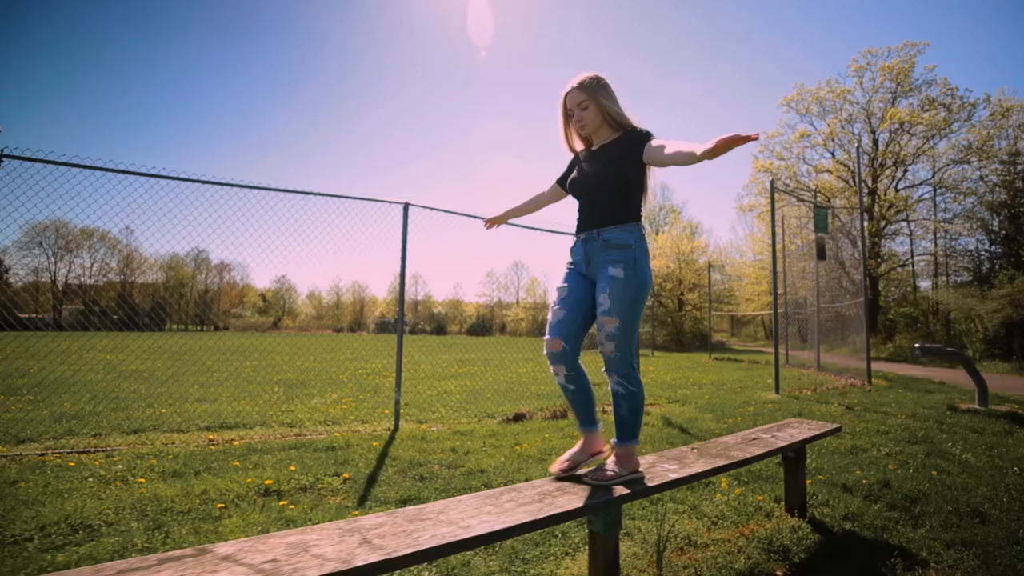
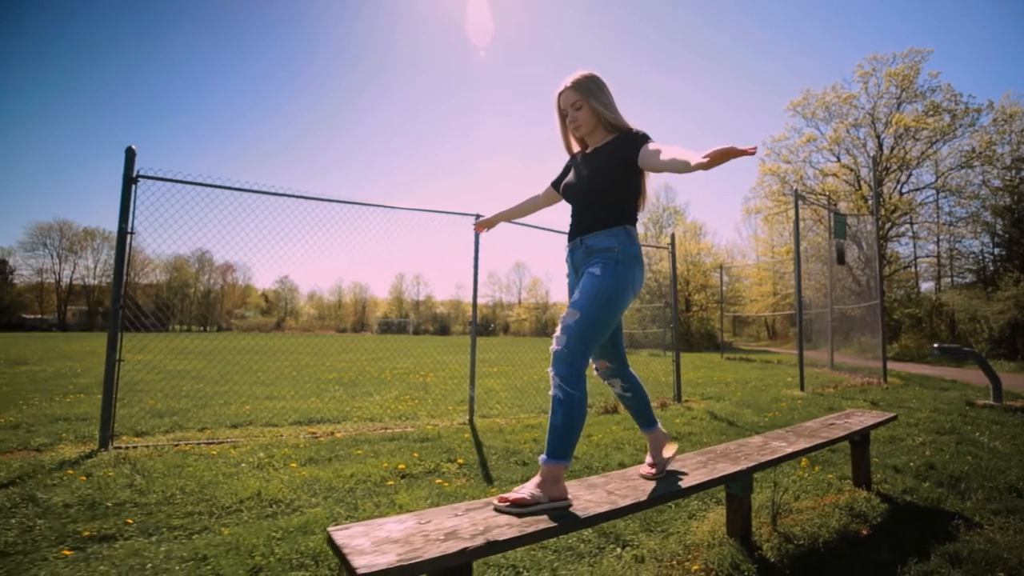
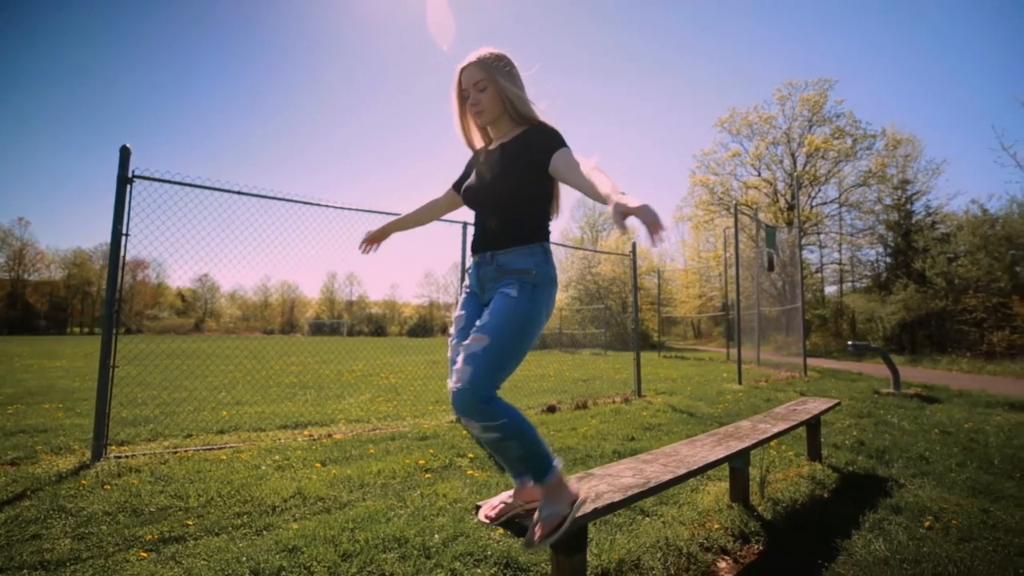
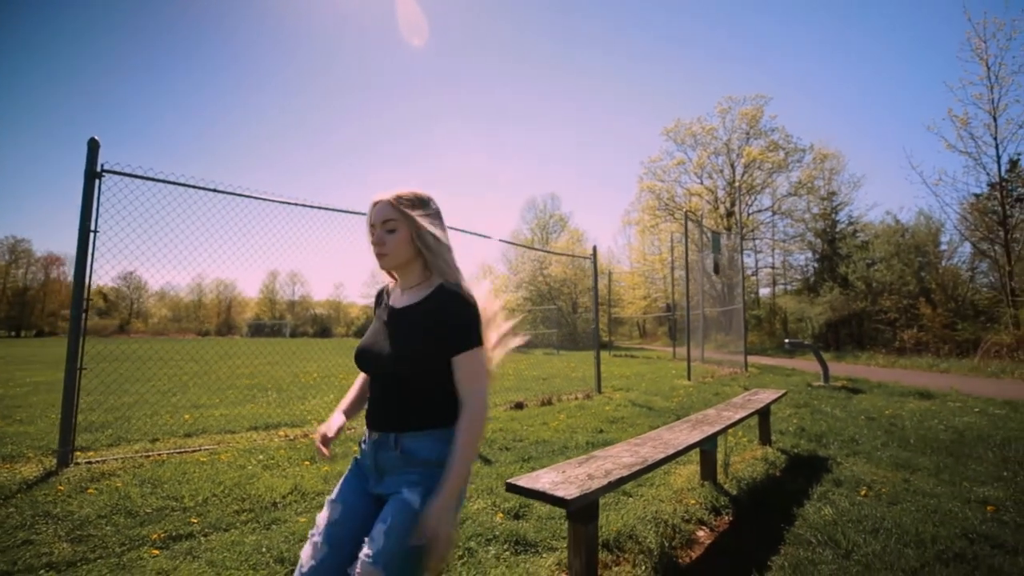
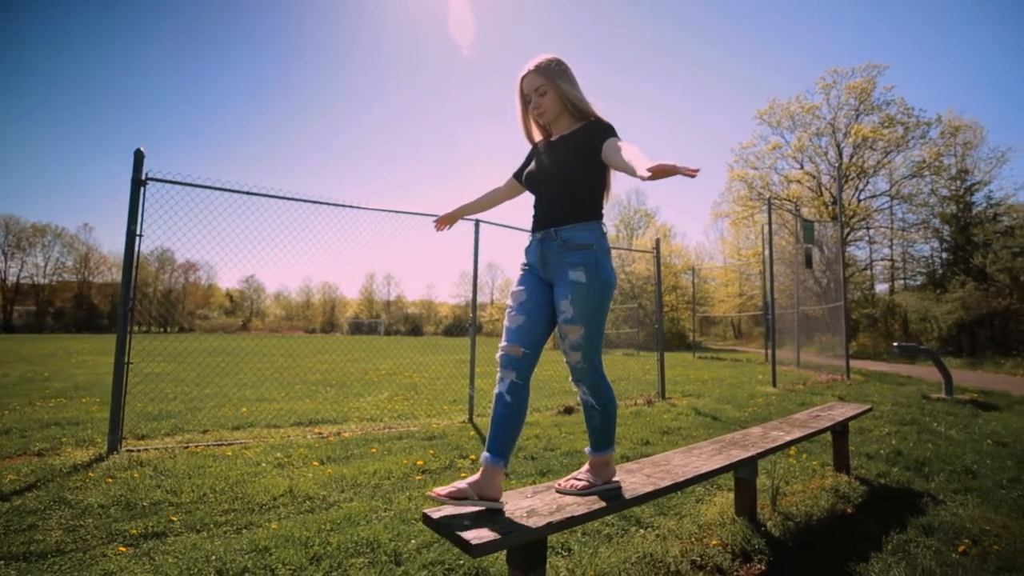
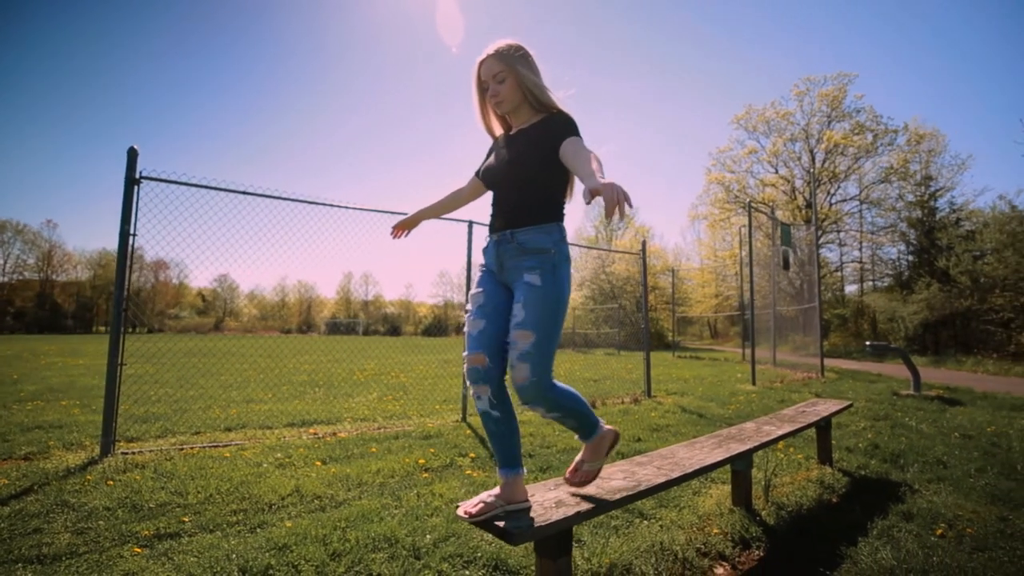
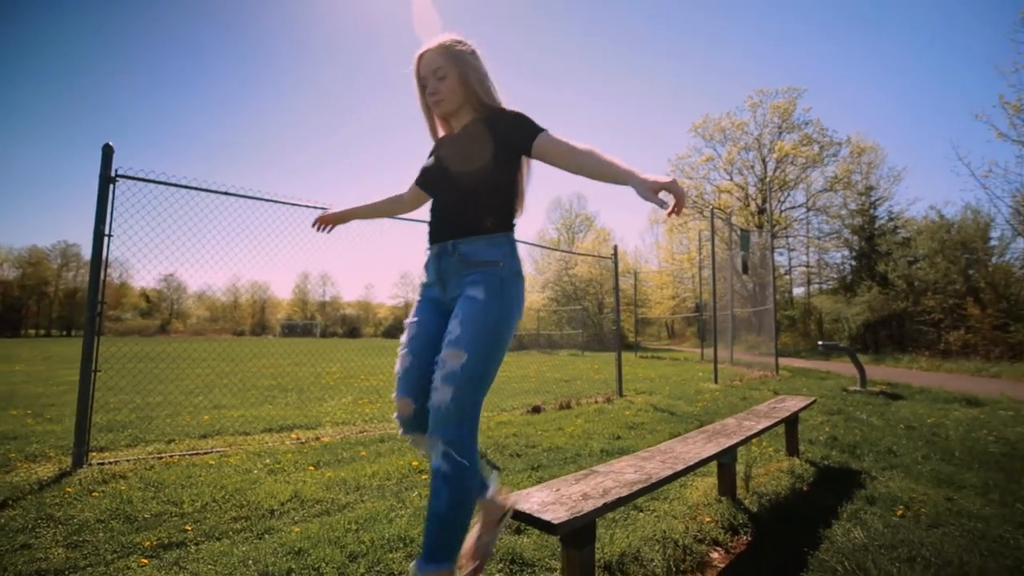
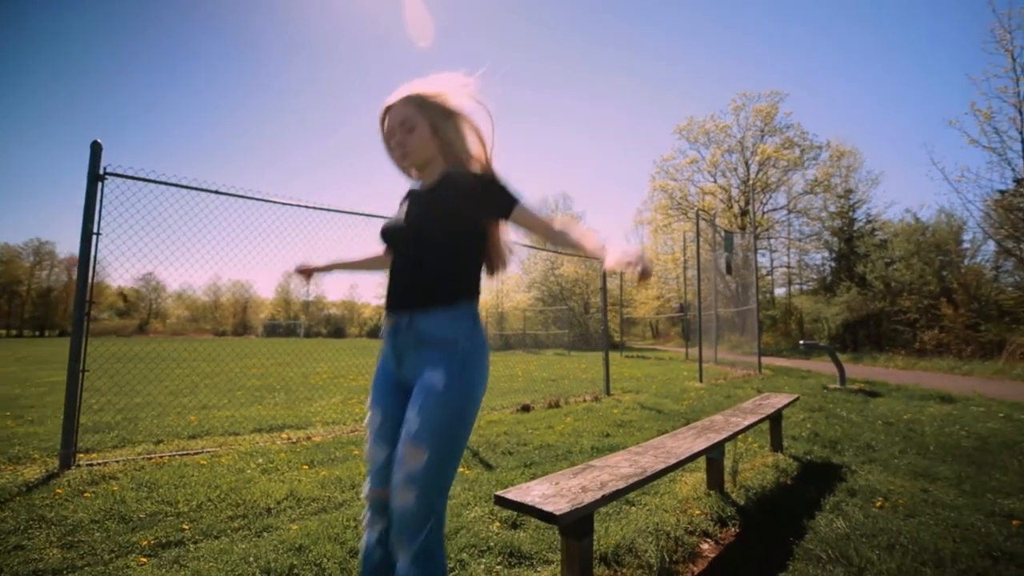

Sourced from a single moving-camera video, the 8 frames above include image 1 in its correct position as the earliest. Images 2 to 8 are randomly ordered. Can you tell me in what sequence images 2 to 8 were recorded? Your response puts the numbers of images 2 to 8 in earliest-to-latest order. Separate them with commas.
2, 5, 6, 3, 7, 8, 4
